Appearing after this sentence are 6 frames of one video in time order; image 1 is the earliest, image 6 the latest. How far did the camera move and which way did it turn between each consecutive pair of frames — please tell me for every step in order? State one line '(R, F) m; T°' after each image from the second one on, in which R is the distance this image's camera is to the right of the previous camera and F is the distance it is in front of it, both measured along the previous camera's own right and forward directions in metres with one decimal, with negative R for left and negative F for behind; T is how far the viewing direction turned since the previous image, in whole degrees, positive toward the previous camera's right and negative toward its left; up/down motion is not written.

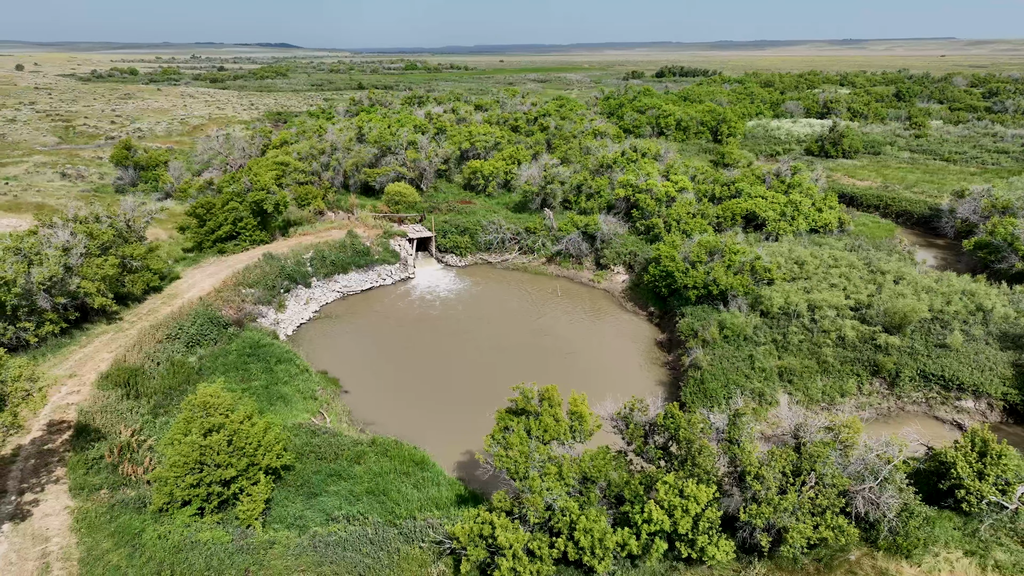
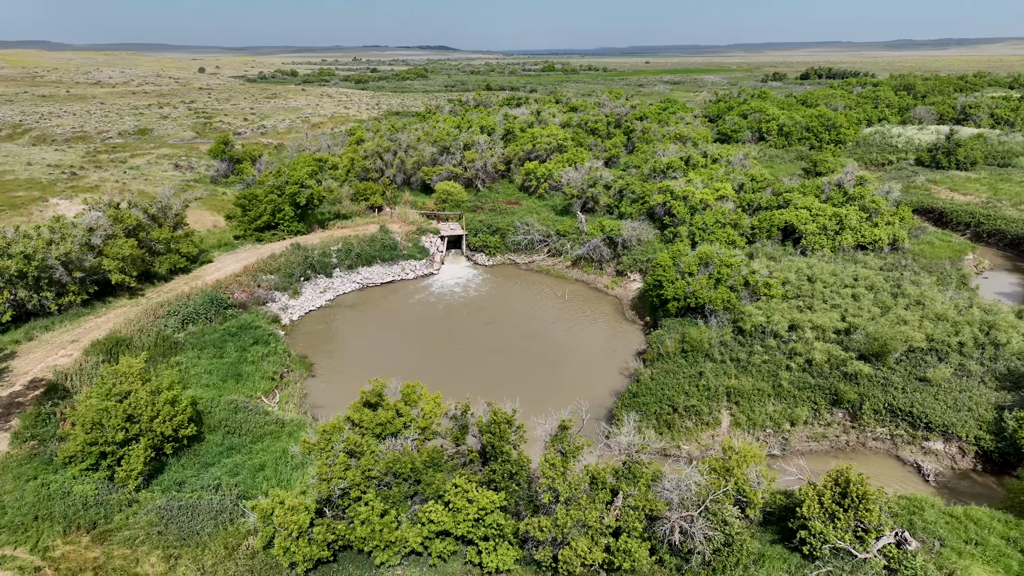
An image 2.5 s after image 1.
(+5.3, +0.3) m; -11°
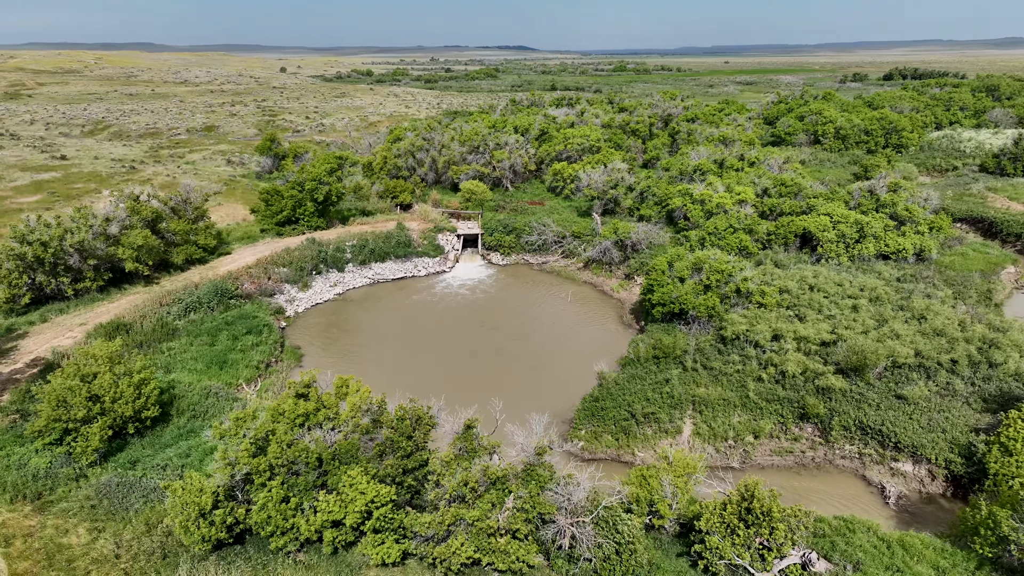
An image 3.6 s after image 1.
(+2.8, +0.1) m; -6°
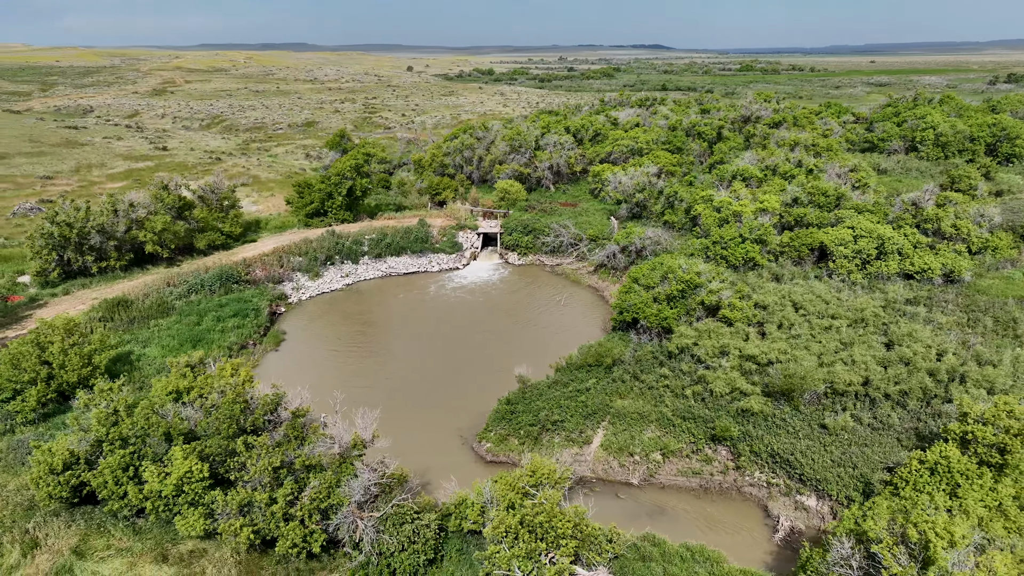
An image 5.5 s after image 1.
(+5.1, +0.3) m; -9°
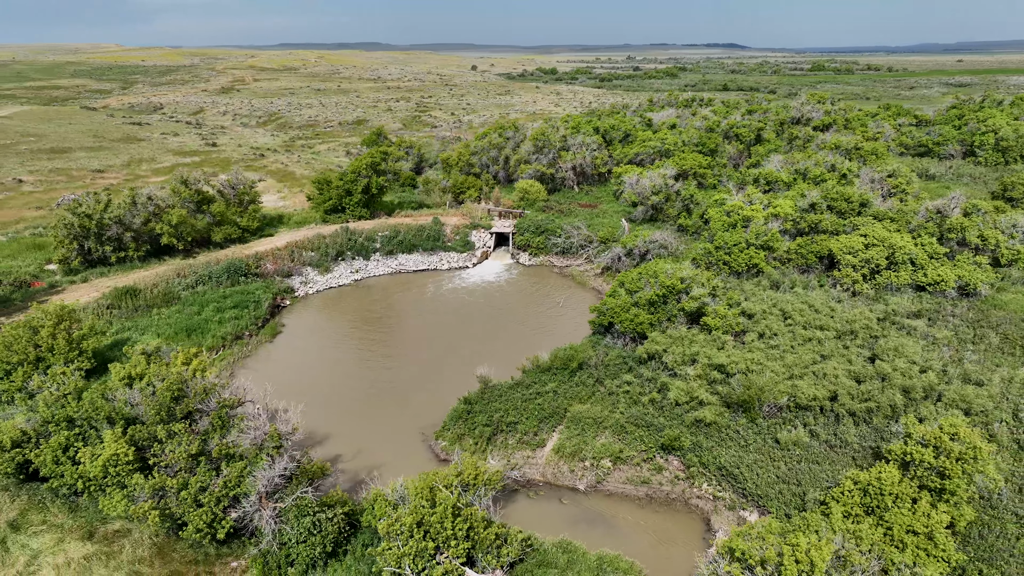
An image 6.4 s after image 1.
(+2.6, +0.1) m; -5°
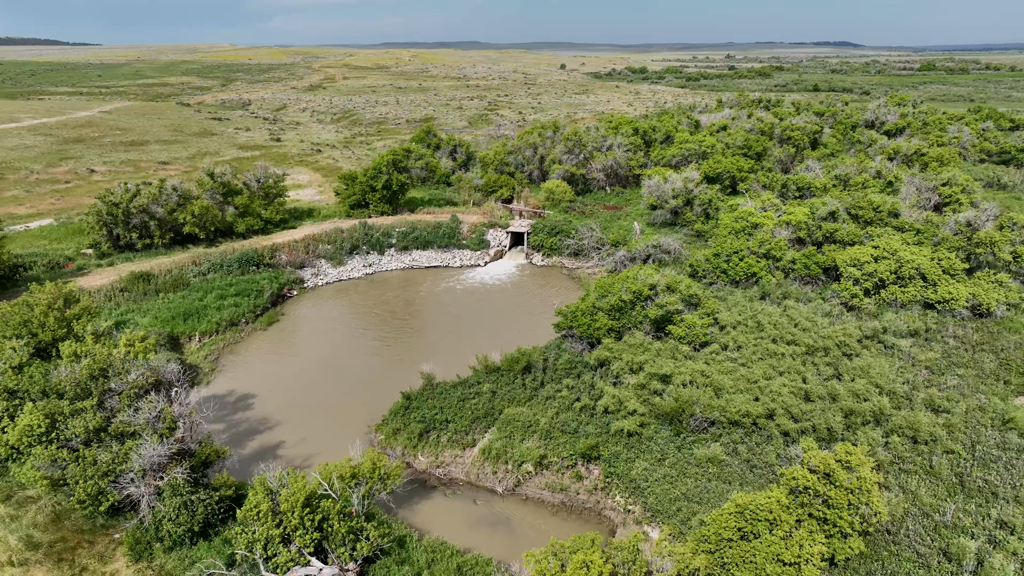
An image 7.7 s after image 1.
(+3.7, +0.2) m; -7°
